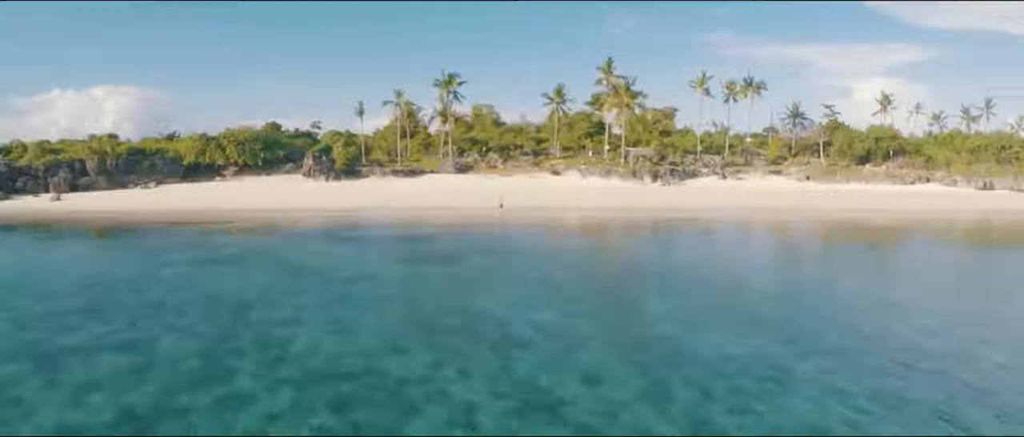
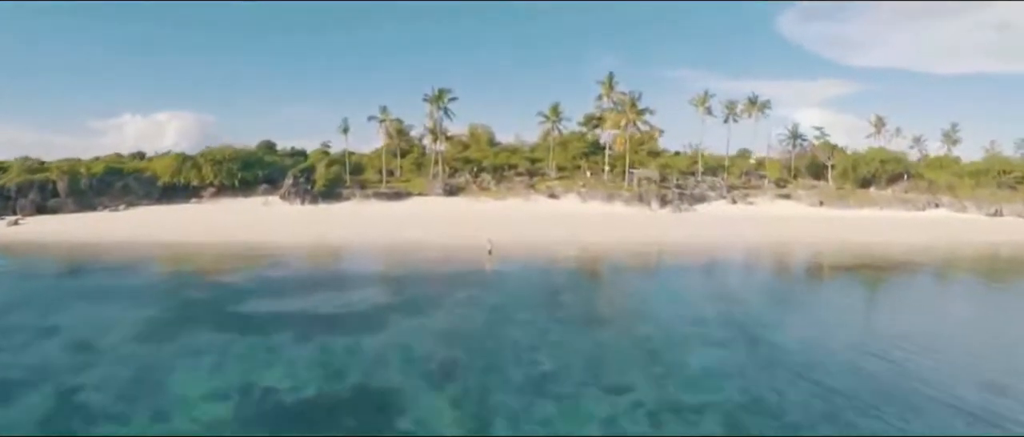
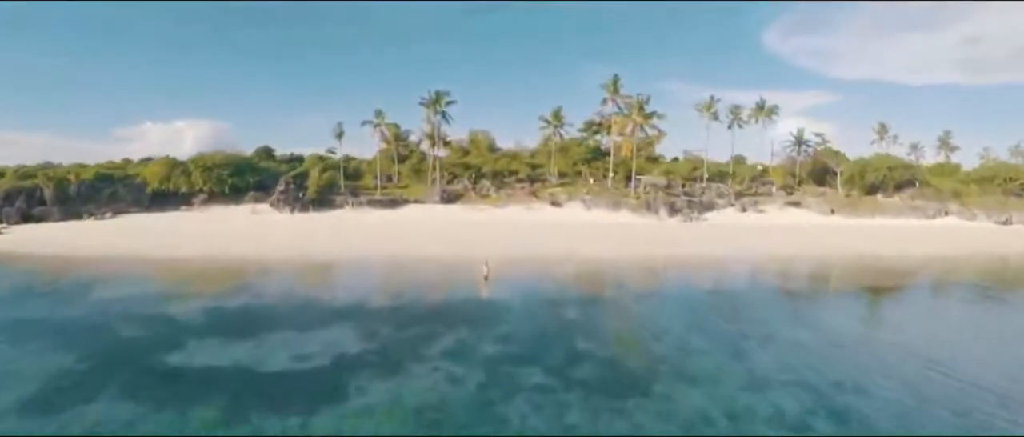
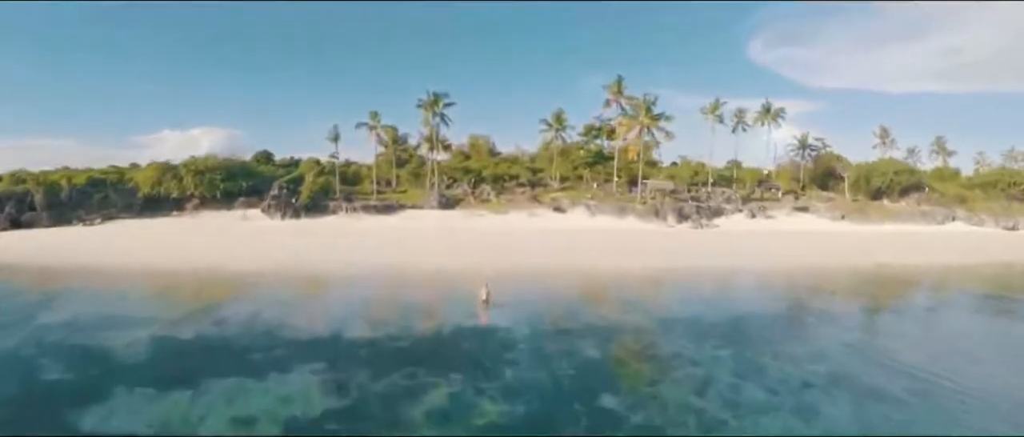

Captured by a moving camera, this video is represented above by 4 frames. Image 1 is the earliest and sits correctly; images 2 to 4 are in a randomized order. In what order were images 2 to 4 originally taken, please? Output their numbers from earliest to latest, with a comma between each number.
2, 3, 4
